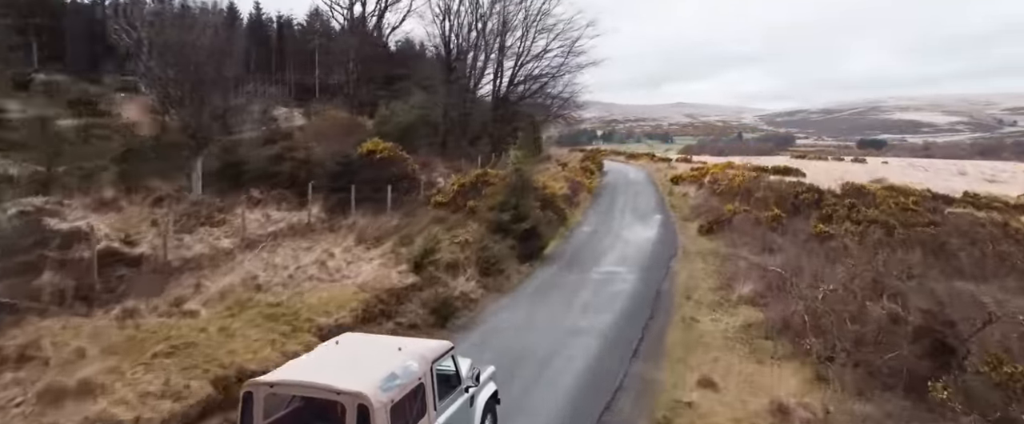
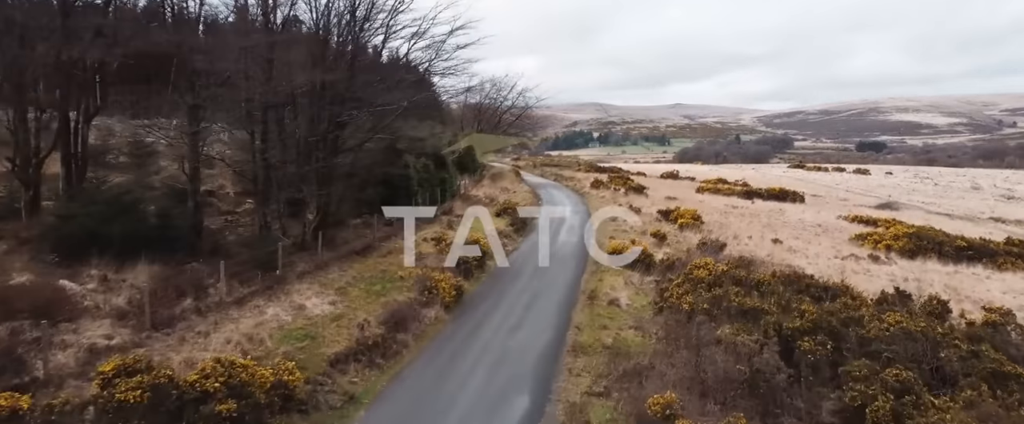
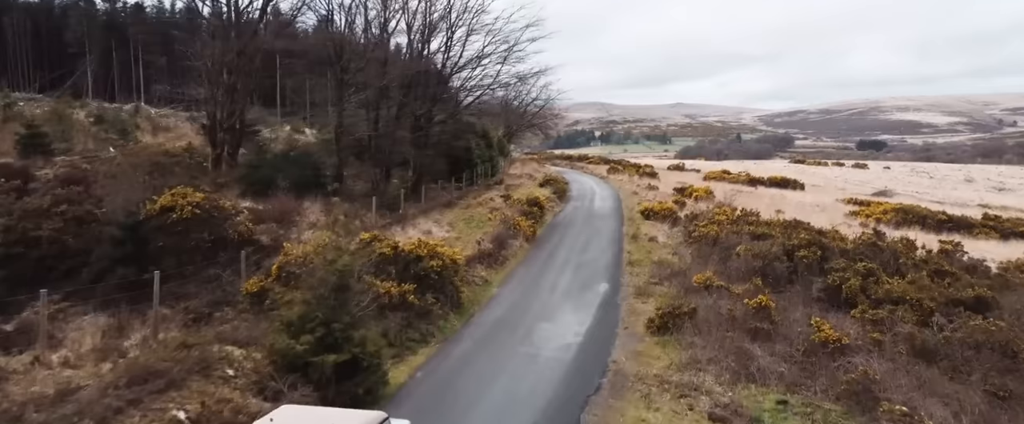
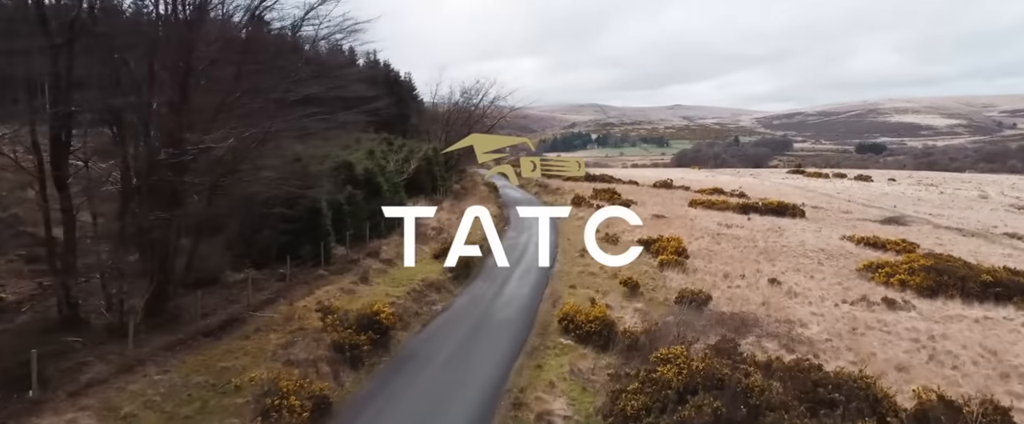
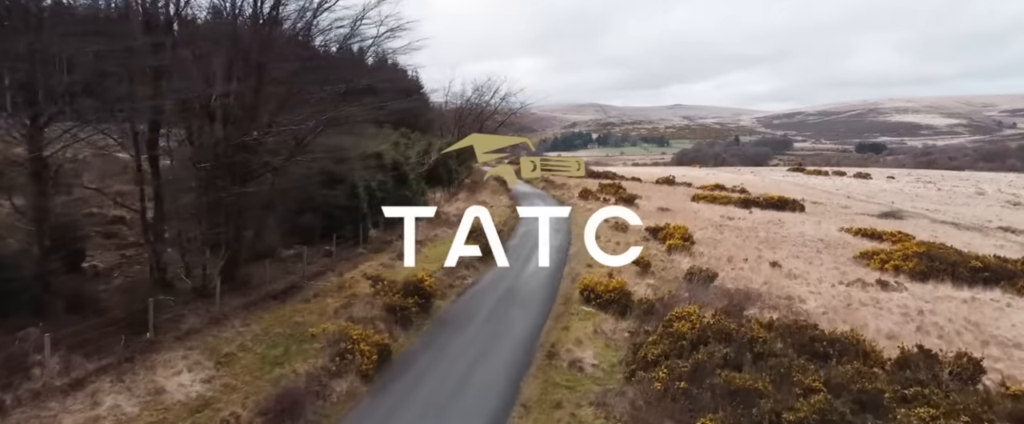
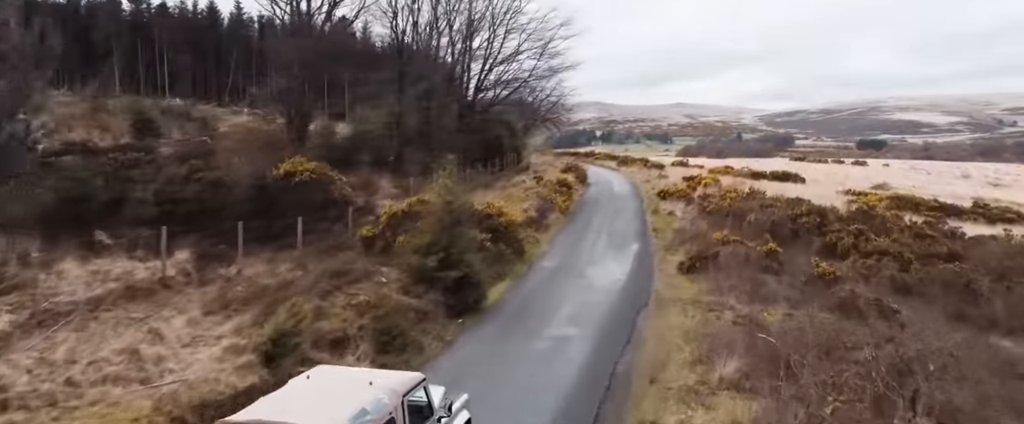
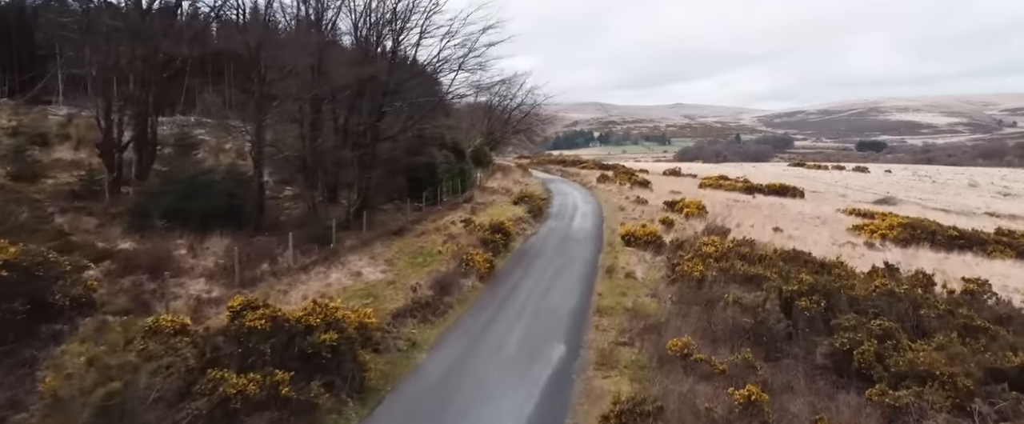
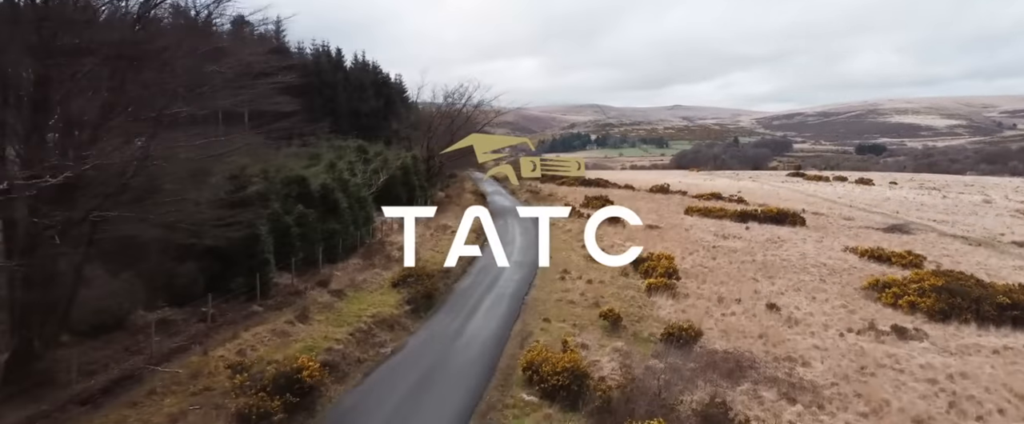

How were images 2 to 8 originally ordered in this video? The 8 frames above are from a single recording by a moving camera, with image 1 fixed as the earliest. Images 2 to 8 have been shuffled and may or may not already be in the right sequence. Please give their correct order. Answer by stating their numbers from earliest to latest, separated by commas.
6, 3, 7, 2, 5, 4, 8
